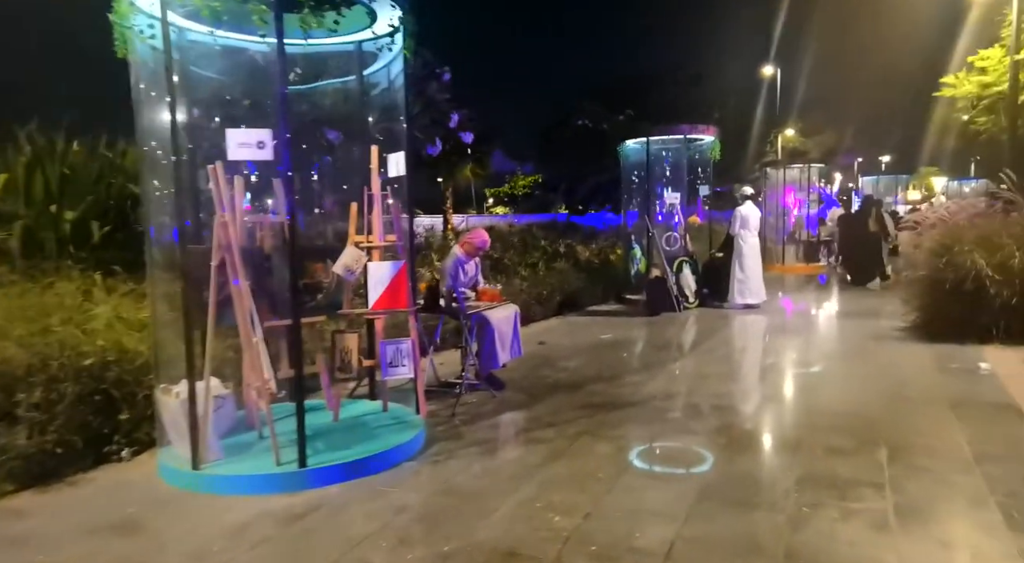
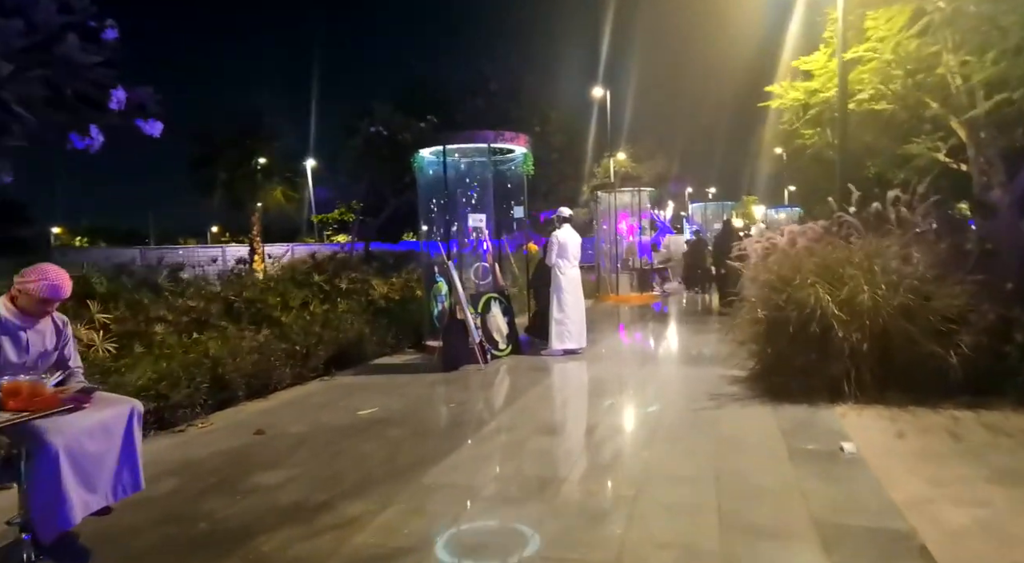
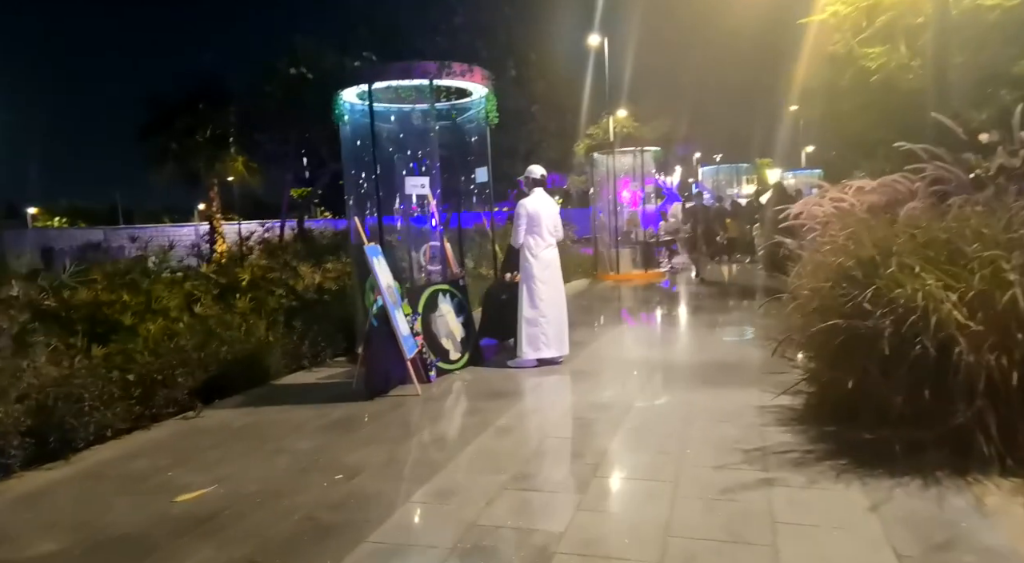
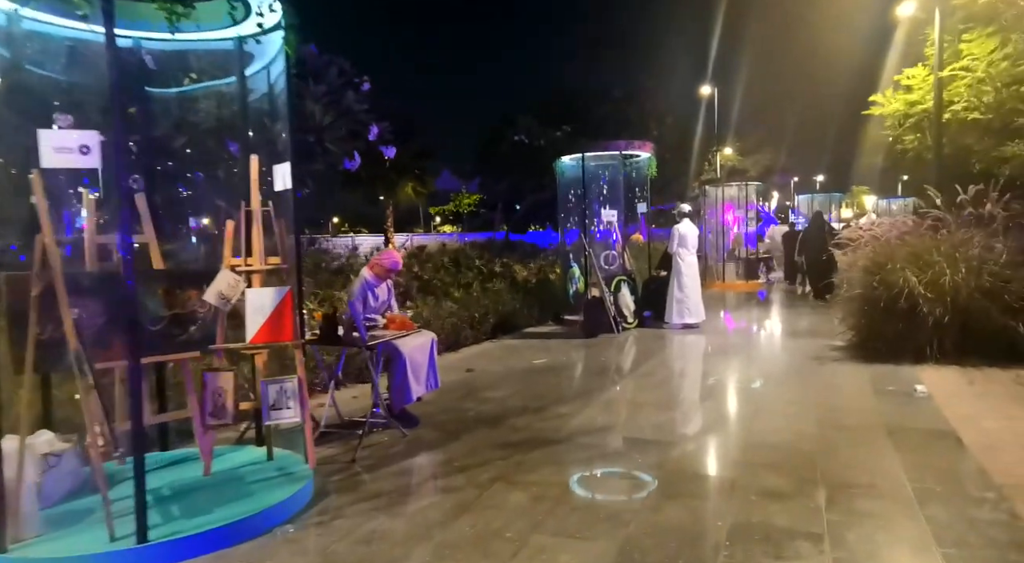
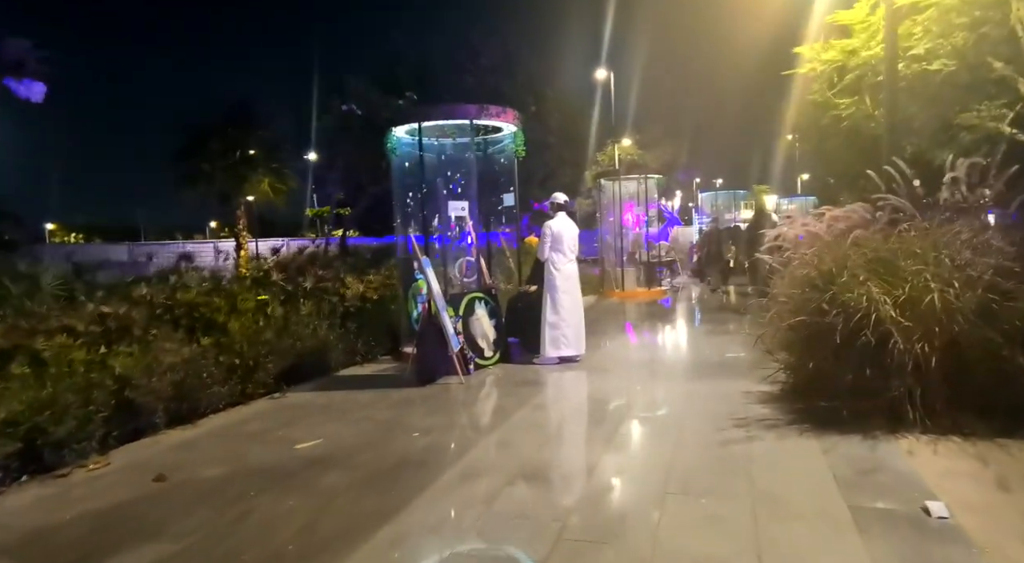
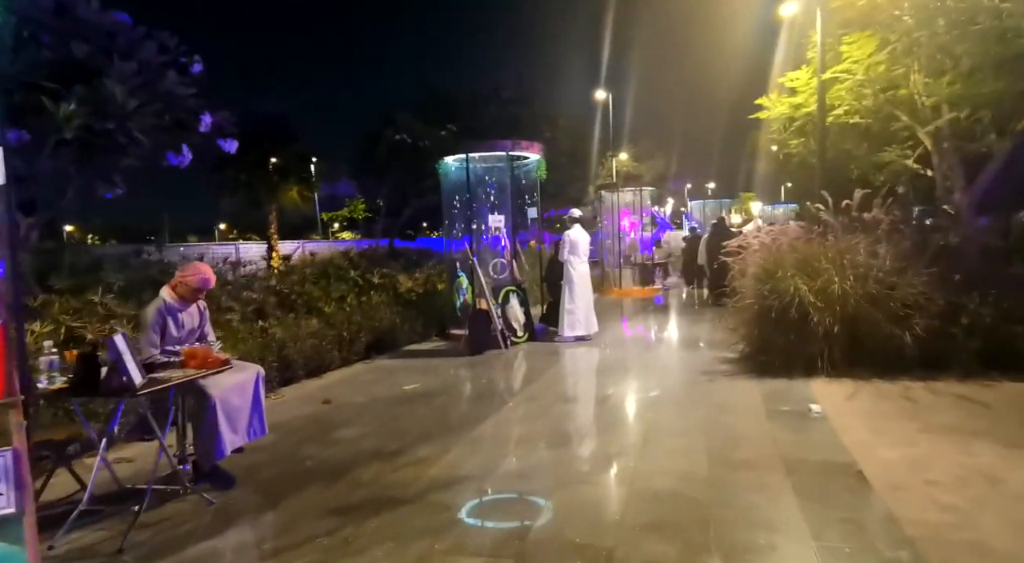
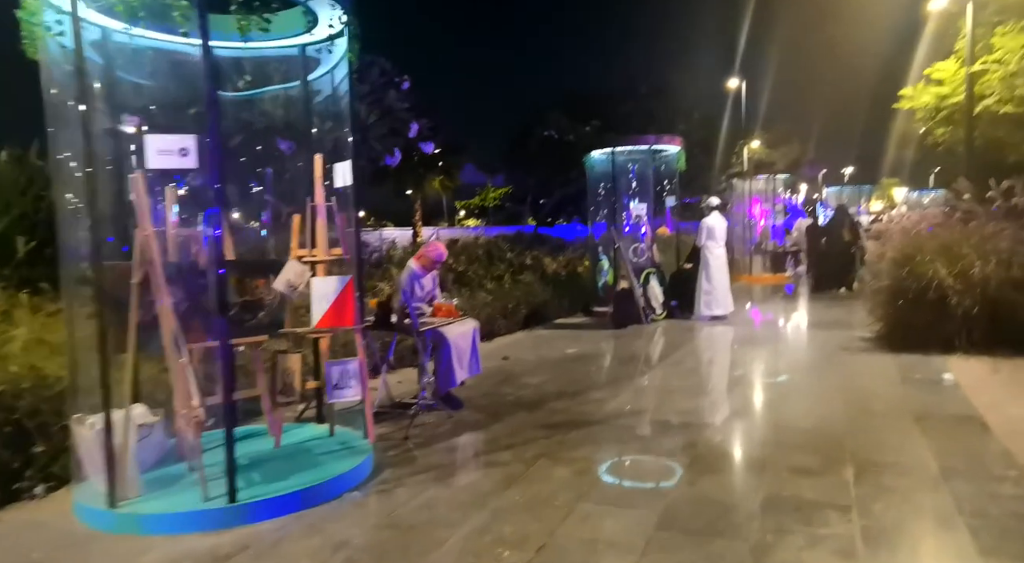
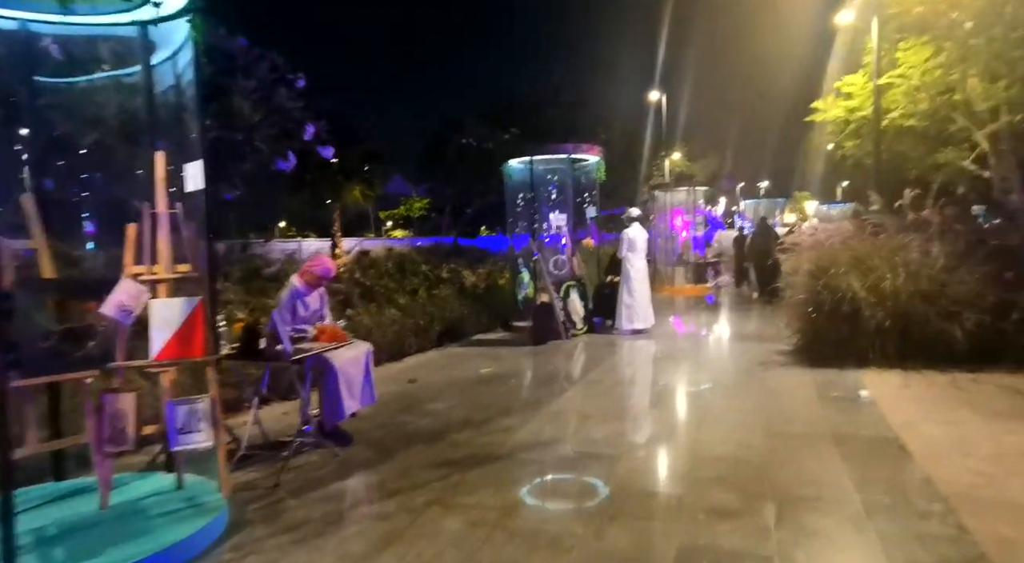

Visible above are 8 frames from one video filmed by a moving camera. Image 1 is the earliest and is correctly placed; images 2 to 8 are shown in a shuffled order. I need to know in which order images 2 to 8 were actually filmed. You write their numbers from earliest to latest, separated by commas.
7, 4, 8, 6, 2, 5, 3
